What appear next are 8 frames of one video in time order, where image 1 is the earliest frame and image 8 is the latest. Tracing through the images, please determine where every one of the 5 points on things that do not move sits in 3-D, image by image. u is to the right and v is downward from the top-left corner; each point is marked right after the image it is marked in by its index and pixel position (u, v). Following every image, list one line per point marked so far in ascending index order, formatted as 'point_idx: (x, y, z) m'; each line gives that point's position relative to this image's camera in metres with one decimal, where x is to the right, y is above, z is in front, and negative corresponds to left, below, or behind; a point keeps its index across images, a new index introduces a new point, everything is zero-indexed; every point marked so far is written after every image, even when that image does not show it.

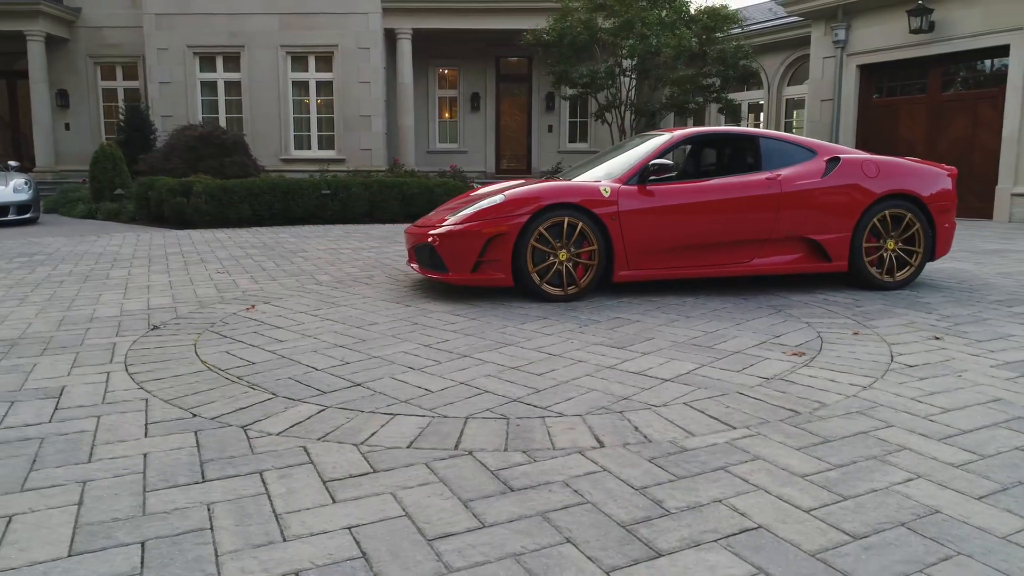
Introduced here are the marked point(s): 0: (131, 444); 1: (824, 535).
0: (-1.4, -0.6, +2.7) m
1: (+0.8, -0.7, +2.0) m
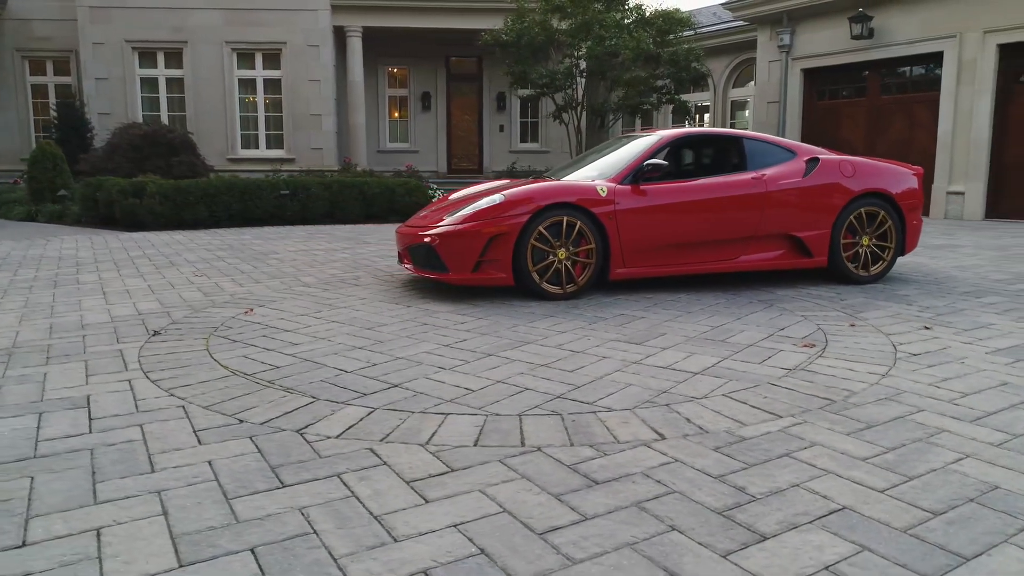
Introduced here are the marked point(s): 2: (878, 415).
0: (-1.1, -0.6, +2.7) m
1: (+1.1, -0.6, +2.1) m
2: (+1.4, -0.5, +2.9) m
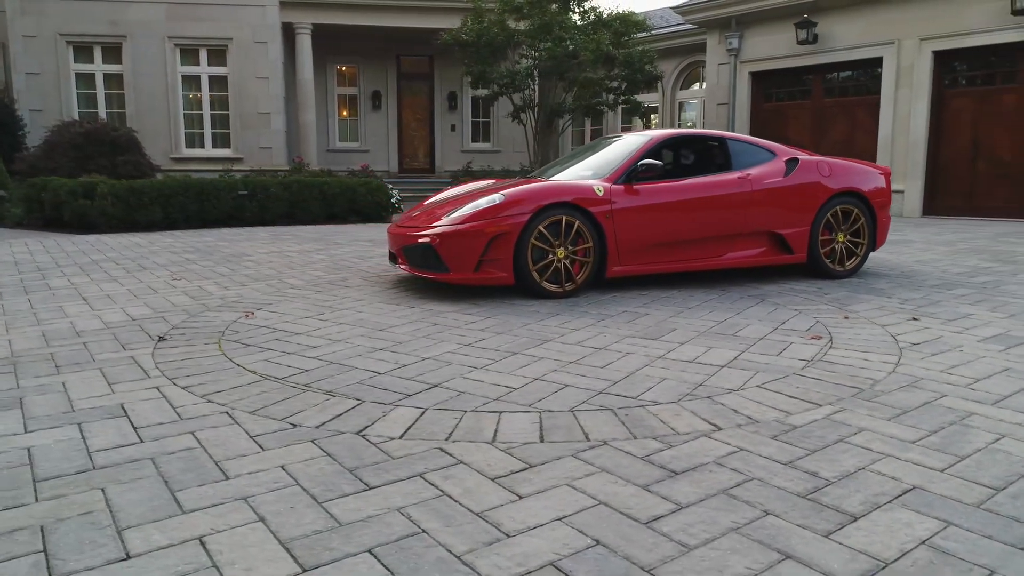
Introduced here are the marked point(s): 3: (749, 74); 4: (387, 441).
0: (-0.9, -0.6, +2.6) m
1: (+1.4, -0.6, +2.3) m
2: (+1.6, -0.5, +3.1) m
3: (+4.2, +3.8, +13.3) m
4: (-0.5, -0.6, +2.8) m
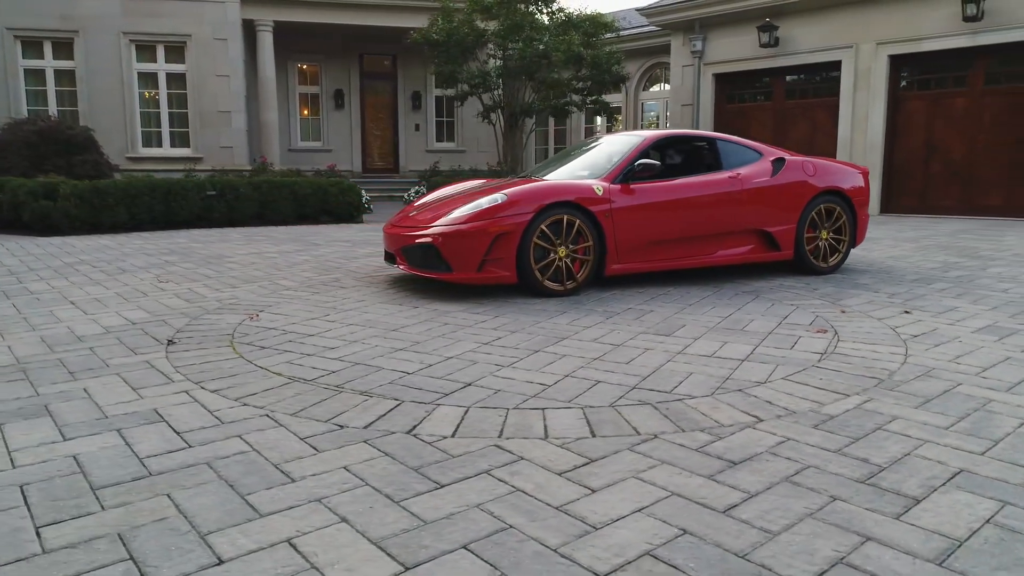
0: (-0.7, -0.6, +2.6) m
1: (+1.6, -0.6, +2.4) m
2: (+1.8, -0.4, +3.3) m
3: (+3.6, +3.8, +13.6) m
4: (-0.3, -0.6, +2.8) m
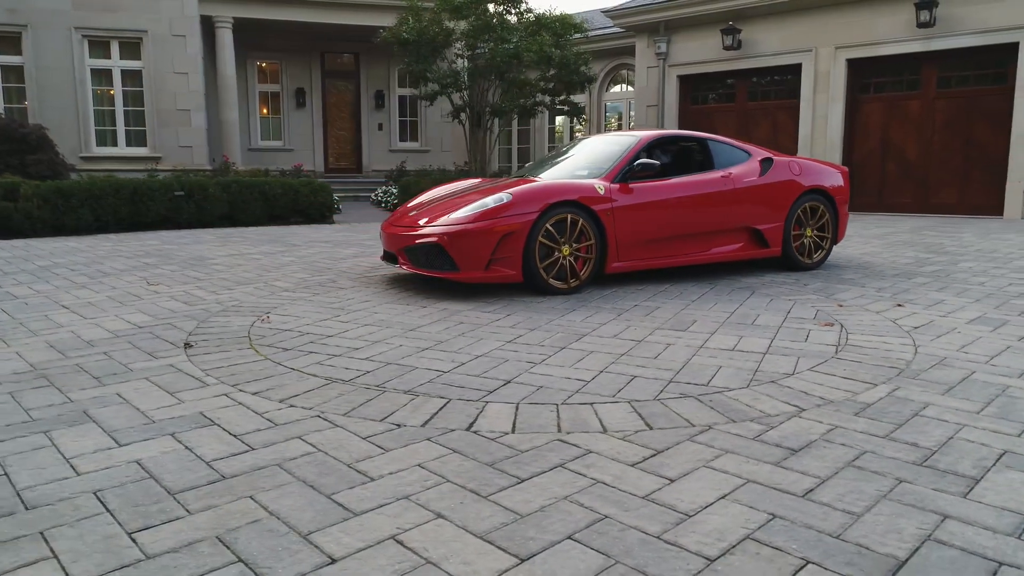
0: (-0.4, -0.6, +2.6) m
1: (+1.9, -0.6, +2.6) m
2: (+2.0, -0.4, +3.4) m
3: (+3.0, +3.9, +13.8) m
4: (0.0, -0.6, +2.8) m
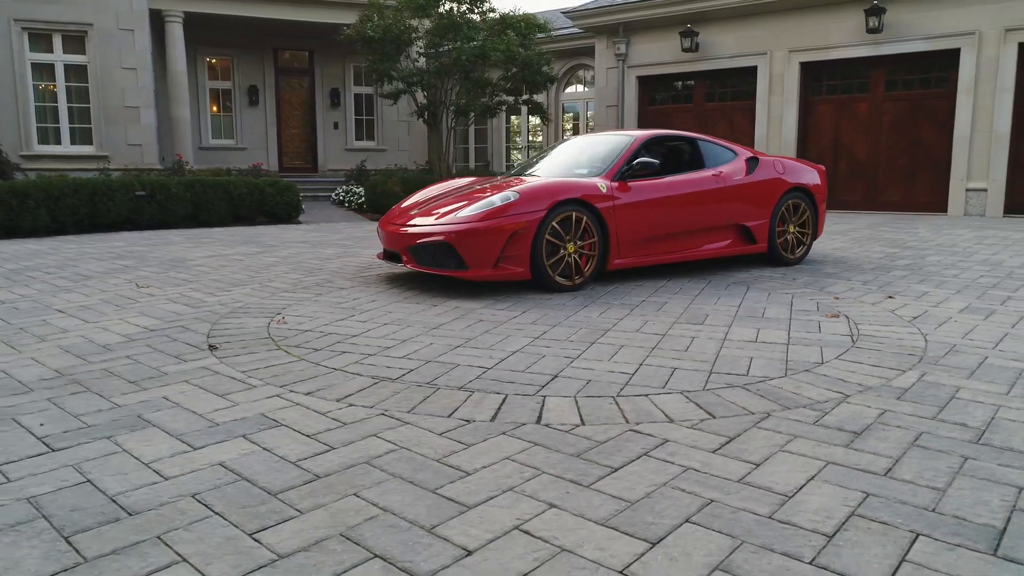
0: (-0.1, -0.6, +2.6) m
1: (+2.2, -0.5, +2.8) m
2: (+2.2, -0.4, +3.7) m
3: (+2.3, +3.9, +14.1) m
4: (+0.2, -0.5, +2.9) m
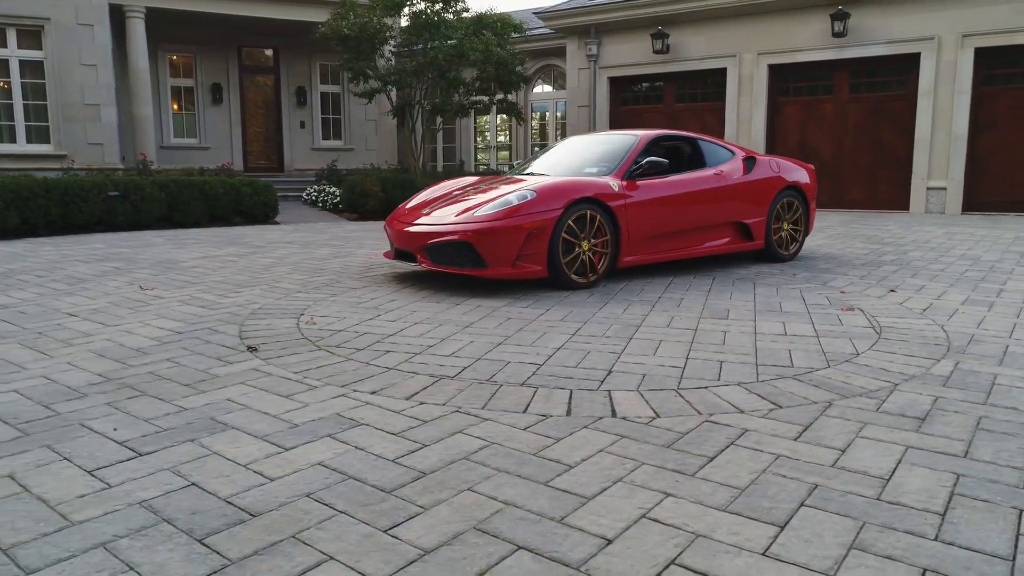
0: (+0.2, -0.6, +2.7) m
1: (+2.5, -0.5, +3.0) m
2: (+2.4, -0.3, +3.9) m
3: (+1.8, +4.0, +14.3) m
4: (+0.6, -0.5, +2.9) m
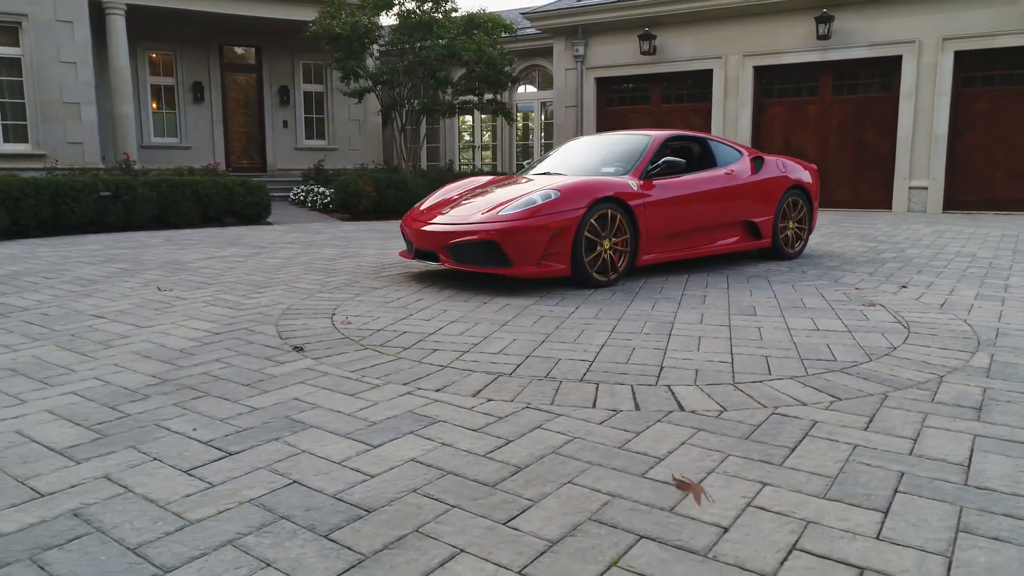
0: (+0.5, -0.5, +2.7) m
1: (+2.7, -0.5, +3.2) m
2: (+2.7, -0.3, +4.0) m
3: (+1.5, +4.0, +14.4) m
4: (+0.8, -0.5, +3.0) m
